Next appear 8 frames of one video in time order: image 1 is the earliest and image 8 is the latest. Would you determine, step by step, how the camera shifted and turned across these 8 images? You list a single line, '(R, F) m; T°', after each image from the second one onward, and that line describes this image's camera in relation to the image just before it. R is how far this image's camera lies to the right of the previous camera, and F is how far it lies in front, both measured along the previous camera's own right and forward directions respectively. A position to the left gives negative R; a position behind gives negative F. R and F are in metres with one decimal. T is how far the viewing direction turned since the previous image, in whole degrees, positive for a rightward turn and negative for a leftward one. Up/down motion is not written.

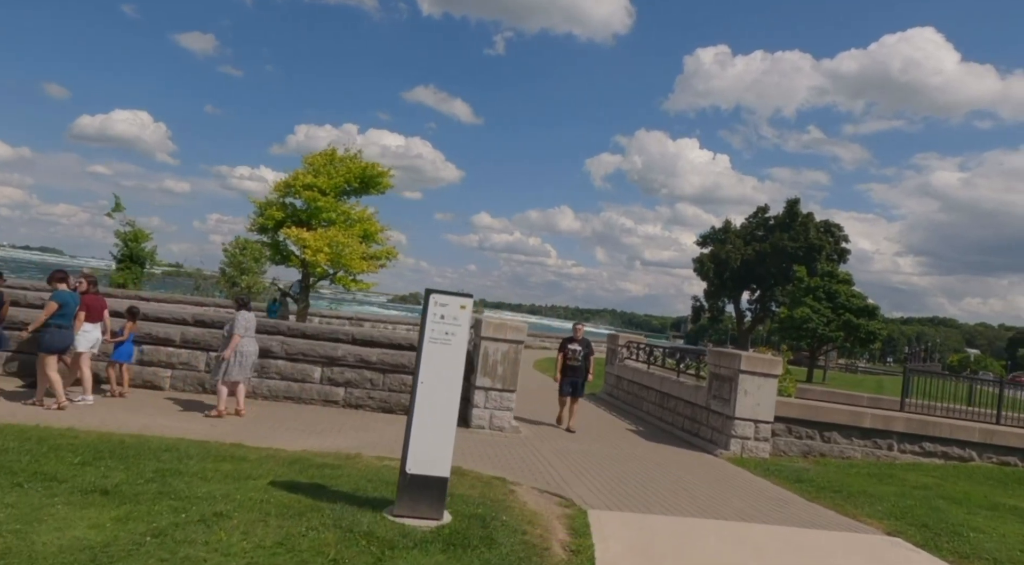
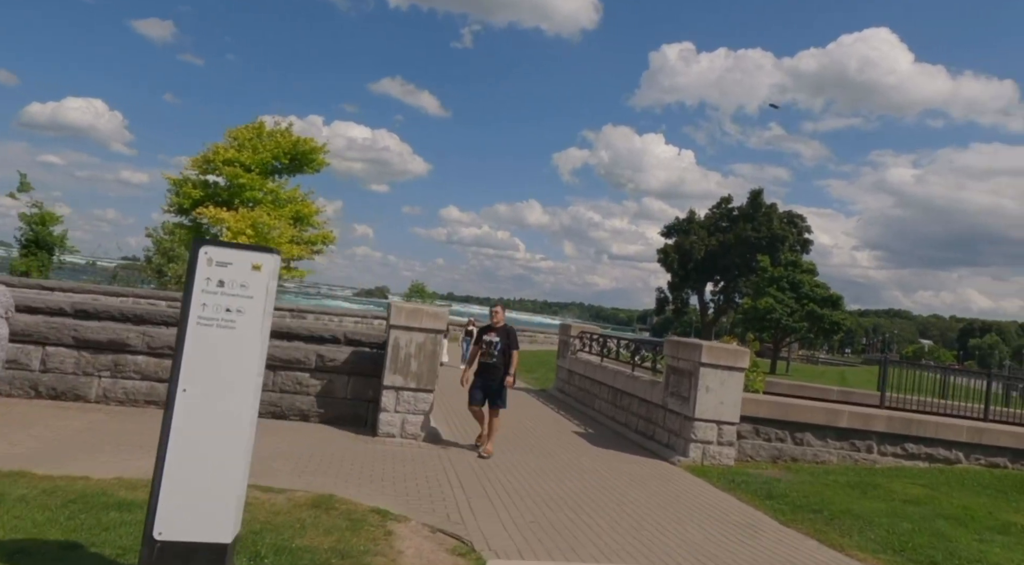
(+0.6, +1.8) m; +3°
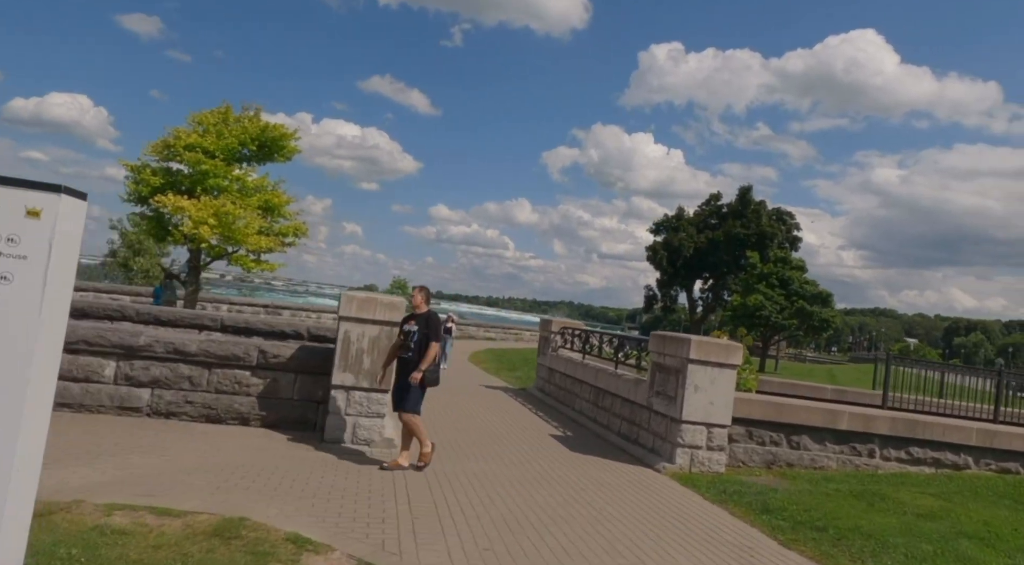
(+0.3, +1.0) m; +1°
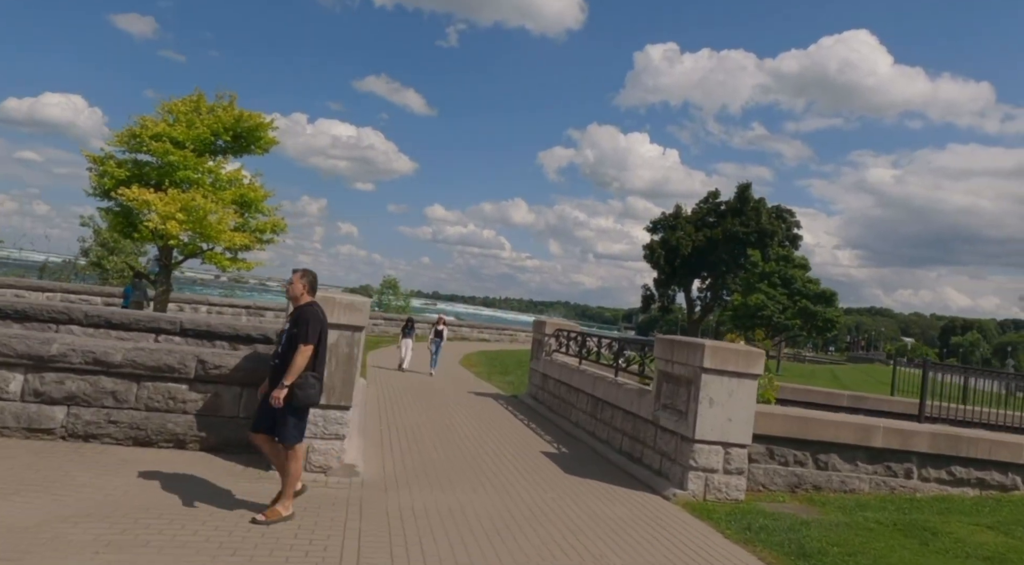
(+0.1, +1.2) m; 0°
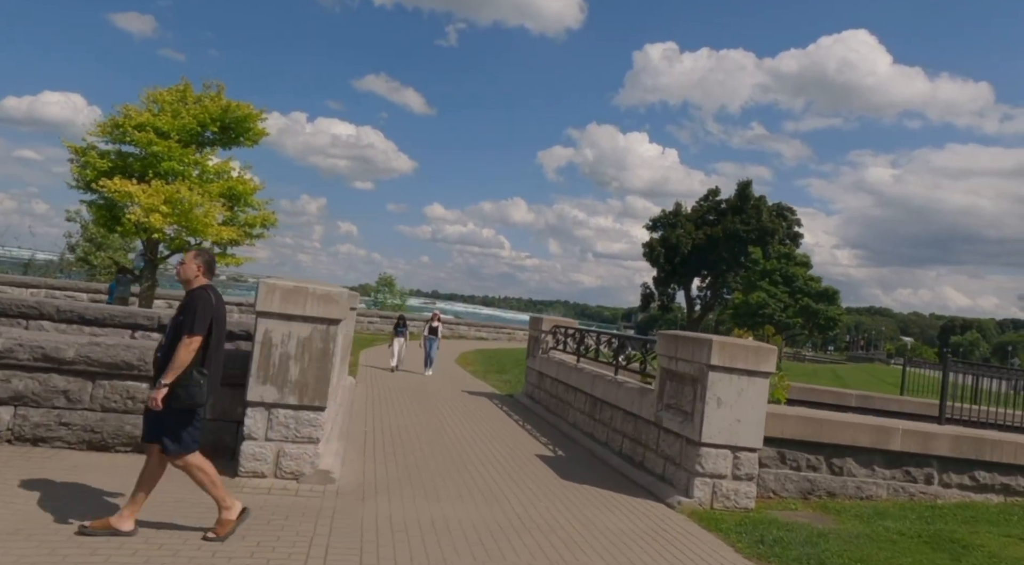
(+0.1, +0.6) m; 0°
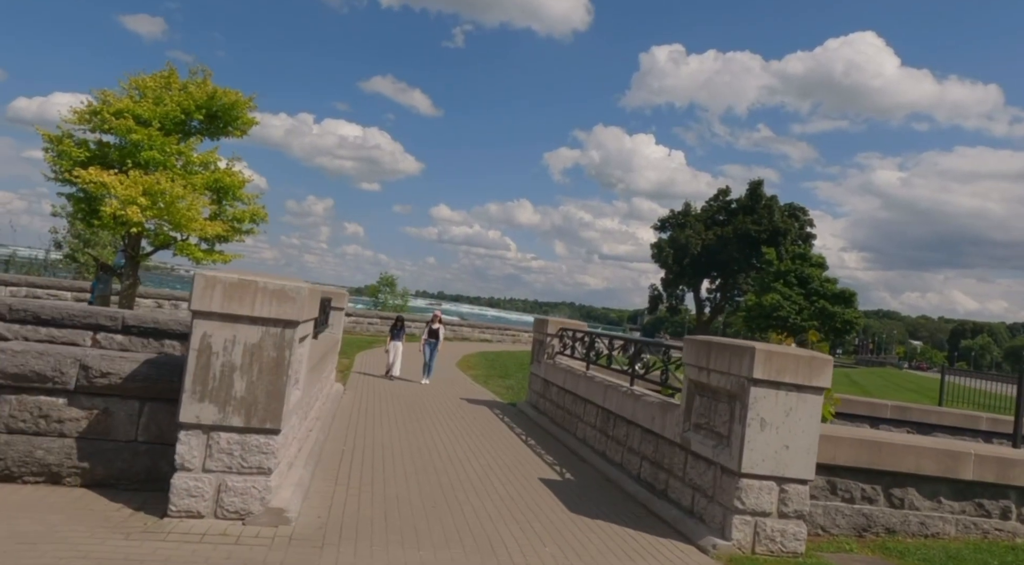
(0.0, +1.2) m; 0°
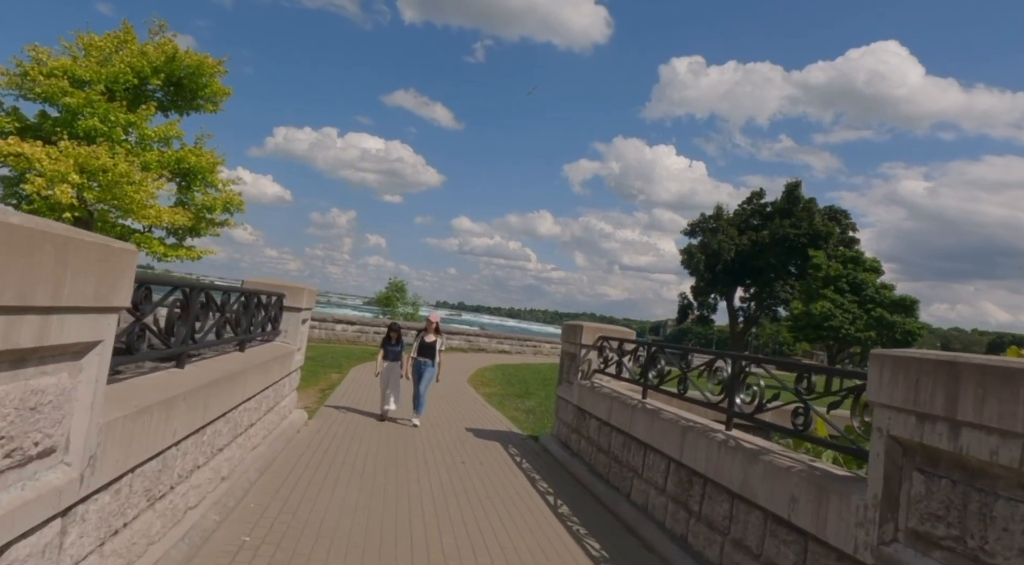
(0.0, +3.3) m; -2°
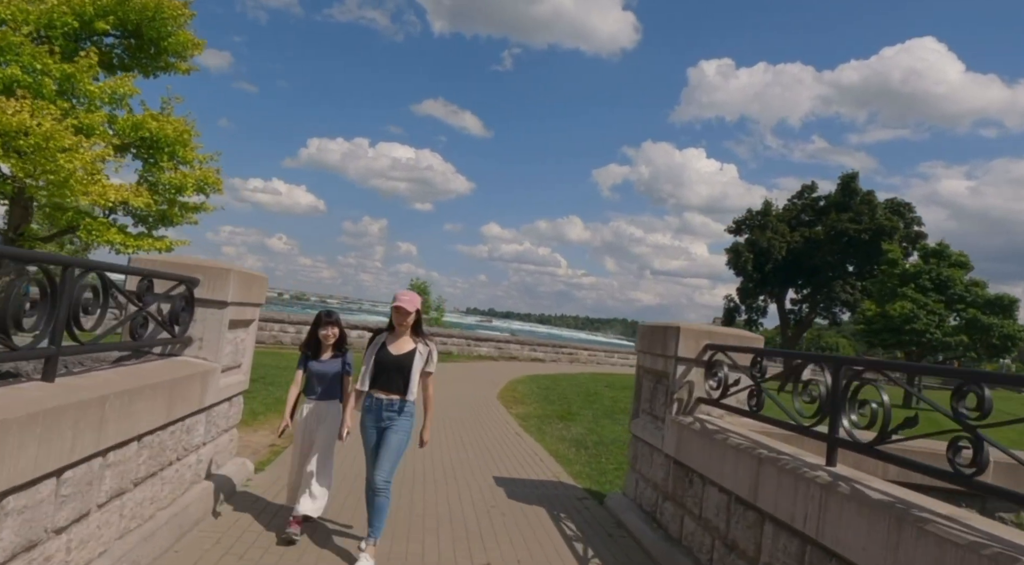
(-0.2, +3.4) m; -2°
